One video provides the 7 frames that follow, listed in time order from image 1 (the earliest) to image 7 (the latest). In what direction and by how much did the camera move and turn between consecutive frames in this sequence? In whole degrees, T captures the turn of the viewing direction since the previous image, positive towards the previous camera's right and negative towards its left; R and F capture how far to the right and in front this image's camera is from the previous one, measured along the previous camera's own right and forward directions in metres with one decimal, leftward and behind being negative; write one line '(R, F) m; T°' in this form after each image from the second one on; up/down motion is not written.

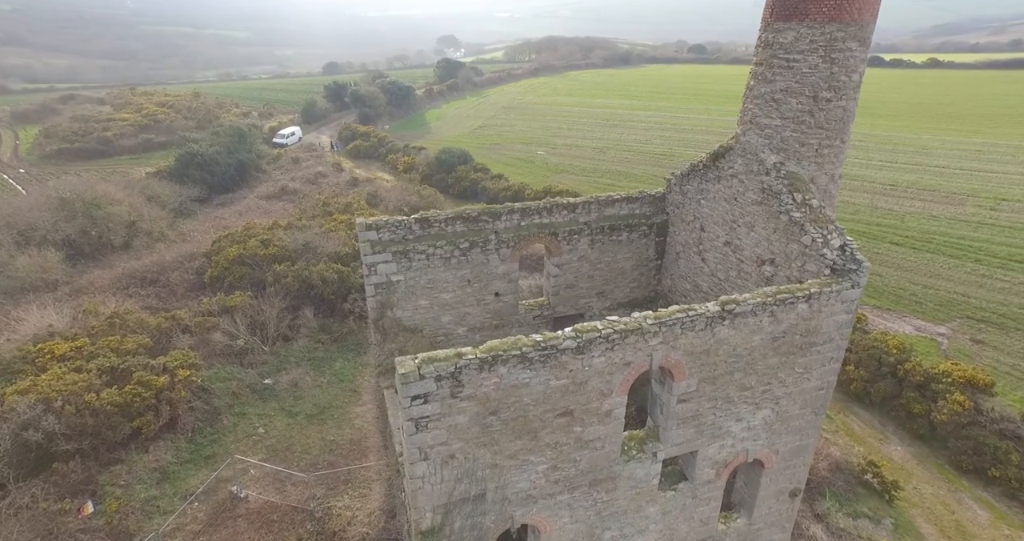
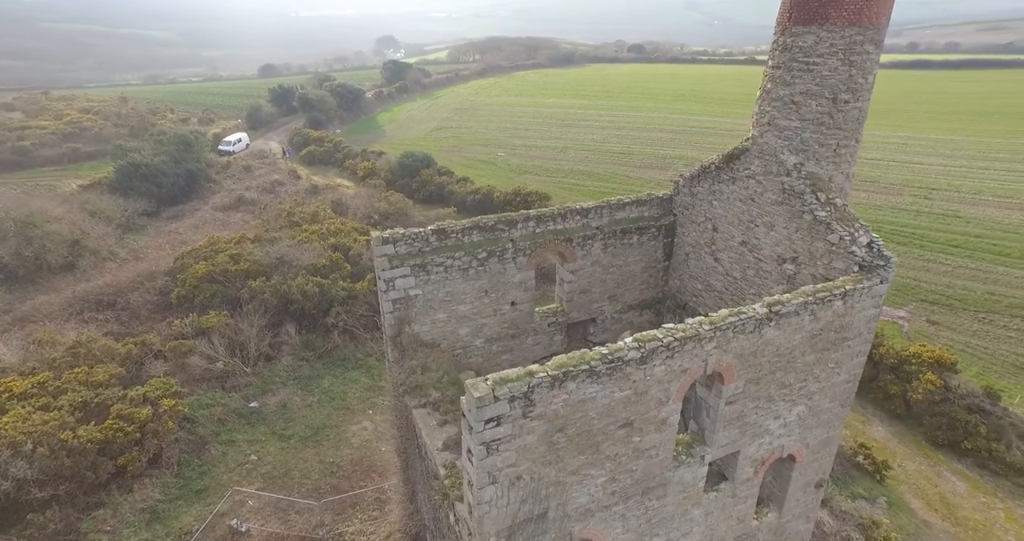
(-1.1, +0.2) m; +5°
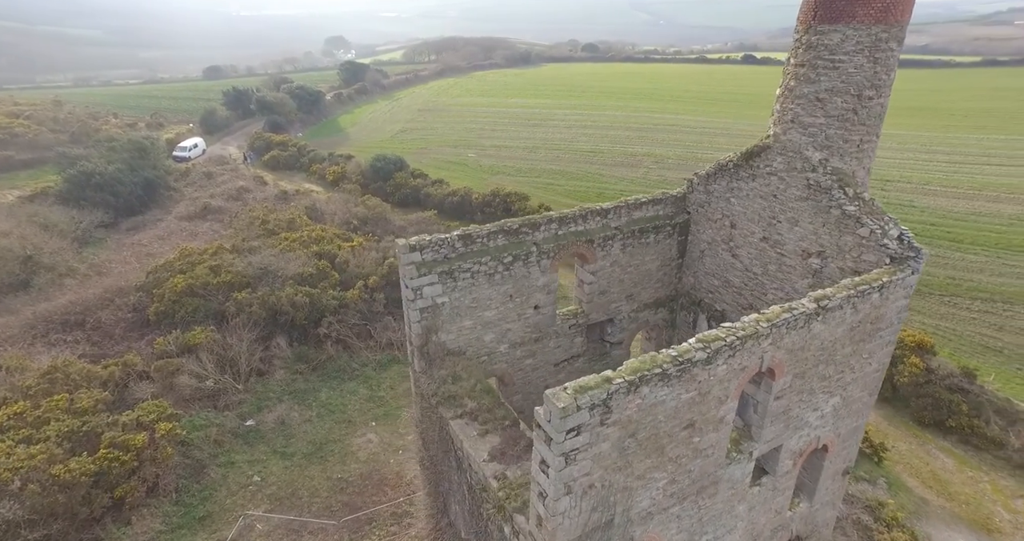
(-1.0, +0.2) m; +4°
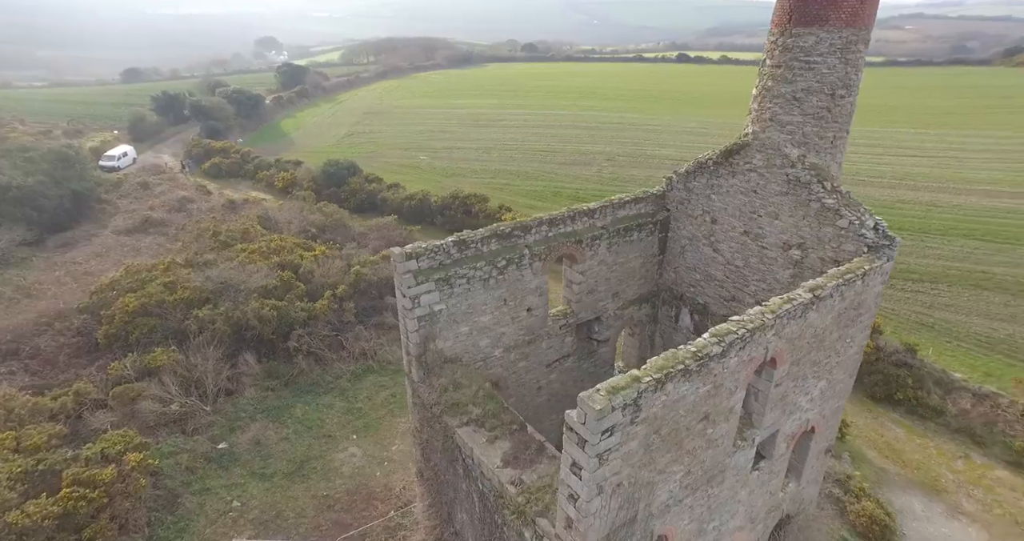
(-0.7, 0.0) m; +5°
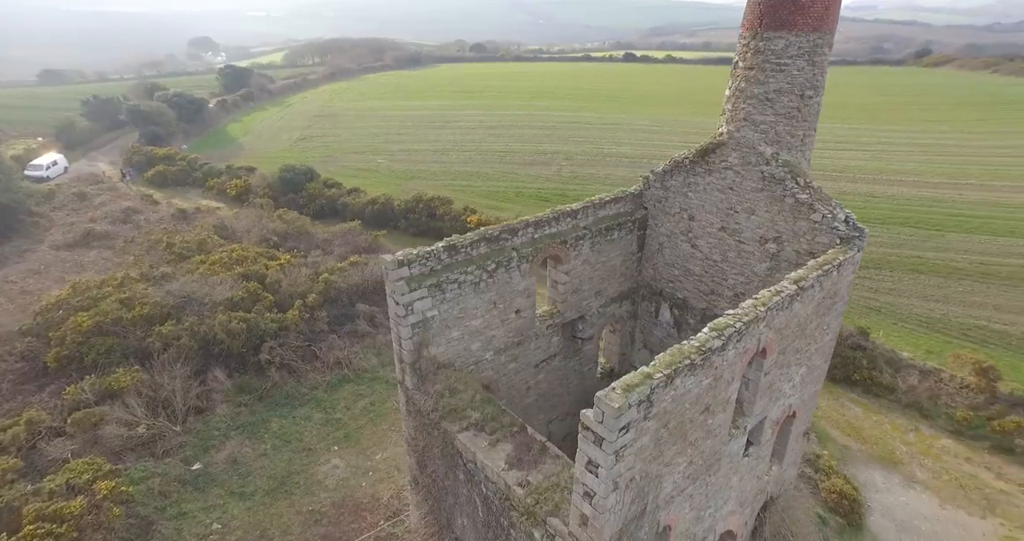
(-0.5, 0.0) m; +5°
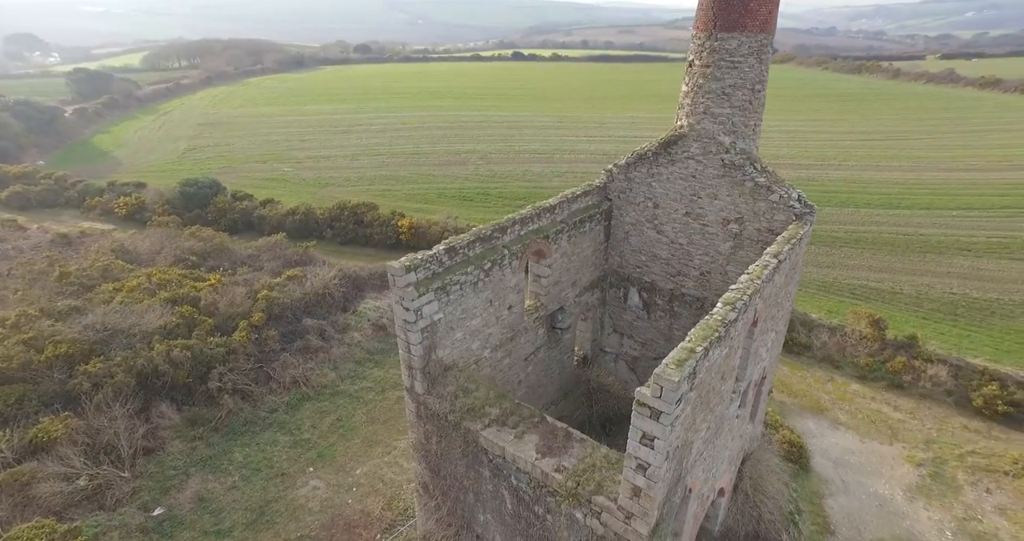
(-1.5, -0.1) m; +10°
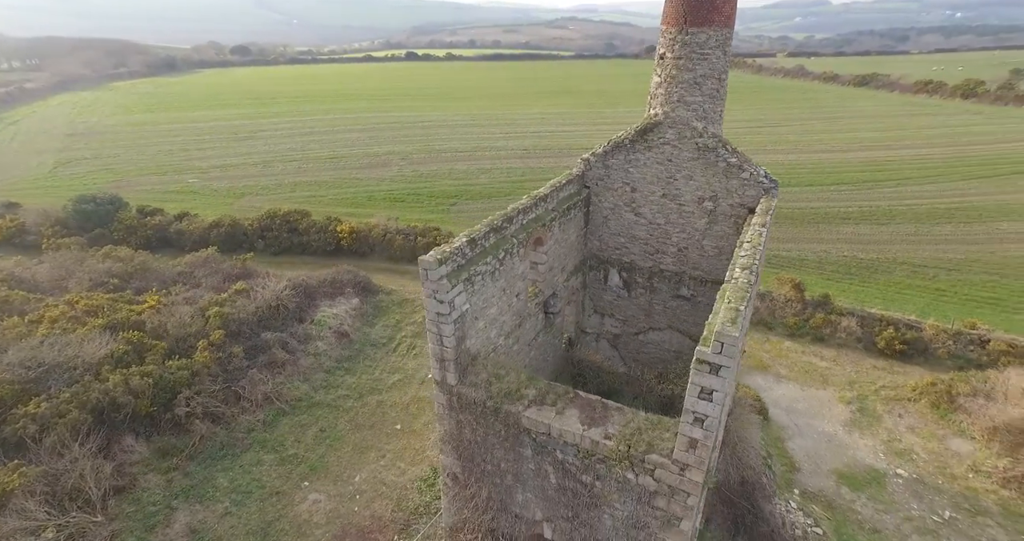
(-1.8, -0.1) m; +10°
